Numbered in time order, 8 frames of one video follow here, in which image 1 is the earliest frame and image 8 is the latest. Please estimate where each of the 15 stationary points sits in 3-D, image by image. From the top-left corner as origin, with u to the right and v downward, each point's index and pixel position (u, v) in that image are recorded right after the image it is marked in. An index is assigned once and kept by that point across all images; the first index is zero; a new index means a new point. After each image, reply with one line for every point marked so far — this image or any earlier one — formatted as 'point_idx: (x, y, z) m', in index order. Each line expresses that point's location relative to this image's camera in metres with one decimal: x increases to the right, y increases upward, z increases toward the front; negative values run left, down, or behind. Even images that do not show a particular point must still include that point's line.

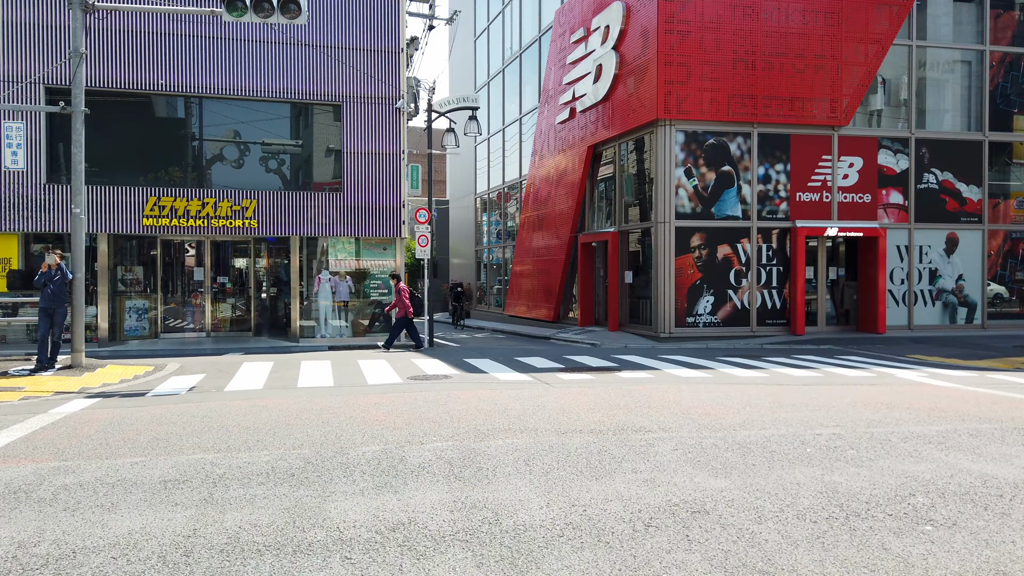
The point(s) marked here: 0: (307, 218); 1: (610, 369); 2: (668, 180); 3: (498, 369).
0: (-5.3, +1.8, +19.5) m
1: (+1.7, -1.4, +13.2) m
2: (+4.1, +2.8, +19.8) m
3: (-0.3, -1.4, +13.5) m
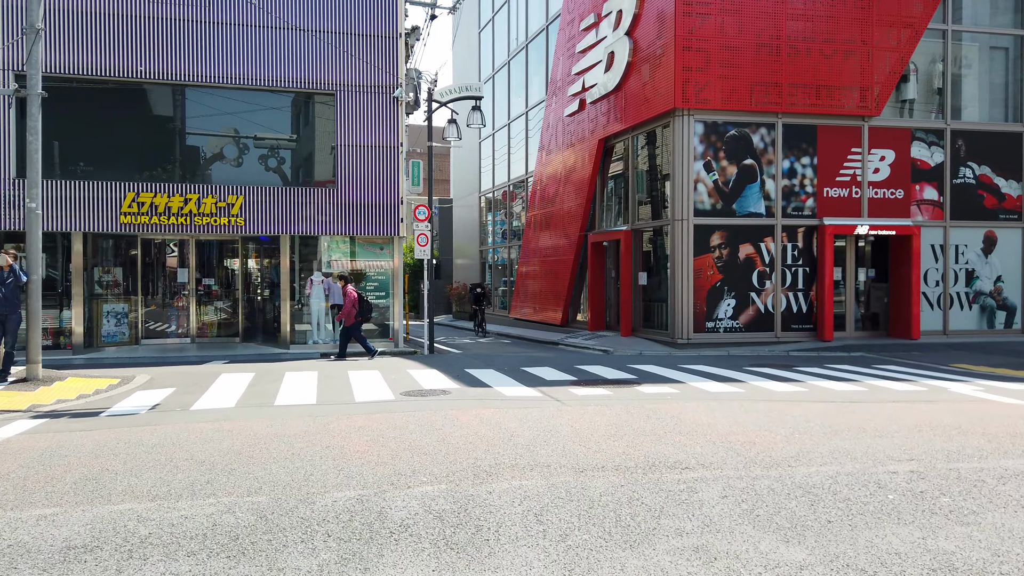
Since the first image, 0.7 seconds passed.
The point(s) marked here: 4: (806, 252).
0: (-5.1, +1.7, +18.2) m
1: (+1.8, -1.5, +11.8) m
2: (+4.2, +2.8, +18.4) m
3: (-0.2, -1.5, +12.1) m
4: (+7.4, +0.9, +19.0) m
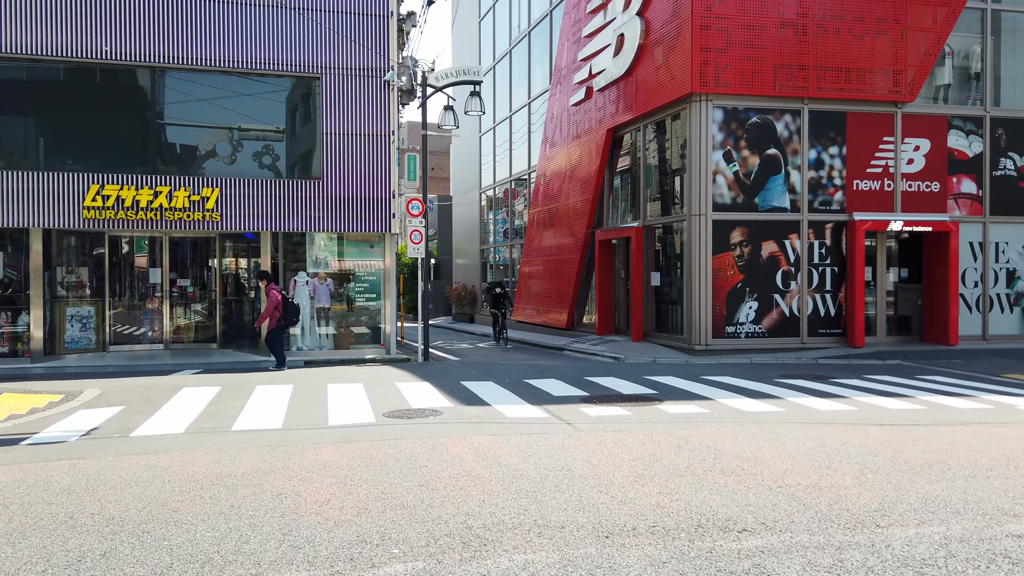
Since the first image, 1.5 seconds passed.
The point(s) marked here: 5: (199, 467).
0: (-5.1, +1.7, +16.7) m
1: (+1.8, -1.5, +10.3) m
2: (+4.3, +2.8, +16.9) m
3: (-0.1, -1.5, +10.5) m
4: (+7.4, +0.9, +17.5) m
5: (-2.7, -1.6, +6.6) m
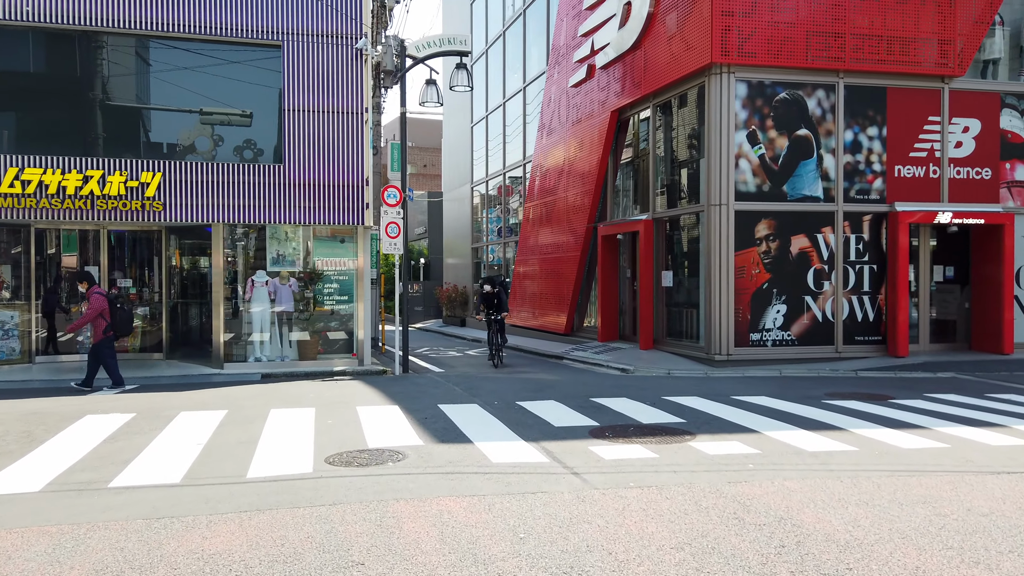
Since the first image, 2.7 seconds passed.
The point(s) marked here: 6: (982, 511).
0: (-5.2, +1.7, +14.4) m
1: (+1.7, -1.5, +8.0) m
2: (+4.1, +2.7, +14.6) m
3: (-0.3, -1.5, +8.3) m
4: (+7.3, +0.8, +15.2) m
5: (-2.8, -1.6, +4.3) m
6: (+3.3, -1.6, +5.3) m
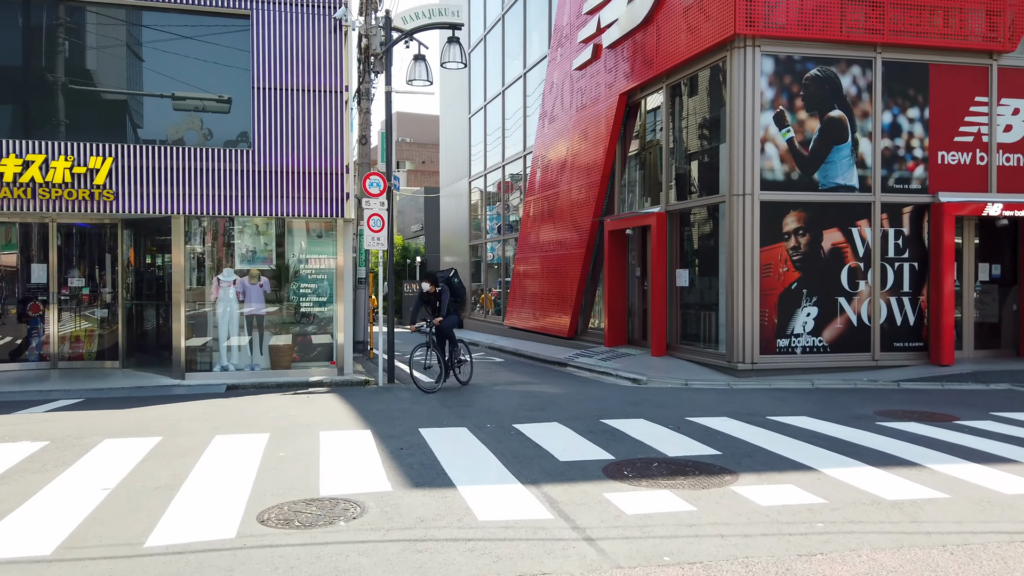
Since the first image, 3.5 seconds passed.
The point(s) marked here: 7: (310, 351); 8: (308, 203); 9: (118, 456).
0: (-5.3, +1.7, +12.8) m
1: (+1.7, -1.5, +6.4) m
2: (+4.1, +2.7, +13.0) m
3: (-0.3, -1.5, +6.7) m
4: (+7.2, +0.8, +13.6) m
5: (-2.9, -1.6, +2.7) m
6: (+3.2, -1.6, +3.7) m
7: (-3.6, -1.1, +13.4) m
8: (-3.6, +1.5, +13.2) m
9: (-3.6, -1.5, +6.9) m
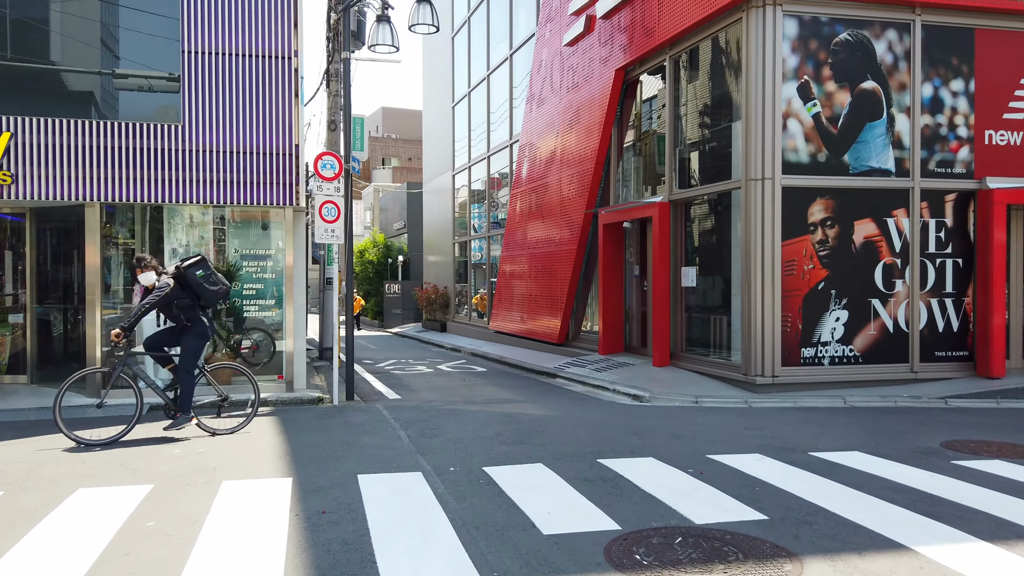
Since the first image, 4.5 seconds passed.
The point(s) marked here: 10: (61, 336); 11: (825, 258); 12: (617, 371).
0: (-5.6, +1.7, +10.7) m
1: (+1.5, -1.5, +4.5) m
2: (+3.8, +2.7, +11.1) m
3: (-0.5, -1.5, +4.7) m
4: (+6.9, +0.8, +11.7) m
5: (-3.1, -1.6, +0.7) m
6: (+3.0, -1.6, +1.8) m
7: (-3.9, -1.1, +11.4) m
8: (-3.9, +1.5, +11.2) m
9: (-3.8, -1.5, +4.9) m
10: (-6.6, -0.7, +11.2) m
11: (+4.7, +0.4, +11.3) m
12: (+1.9, -1.5, +13.4) m
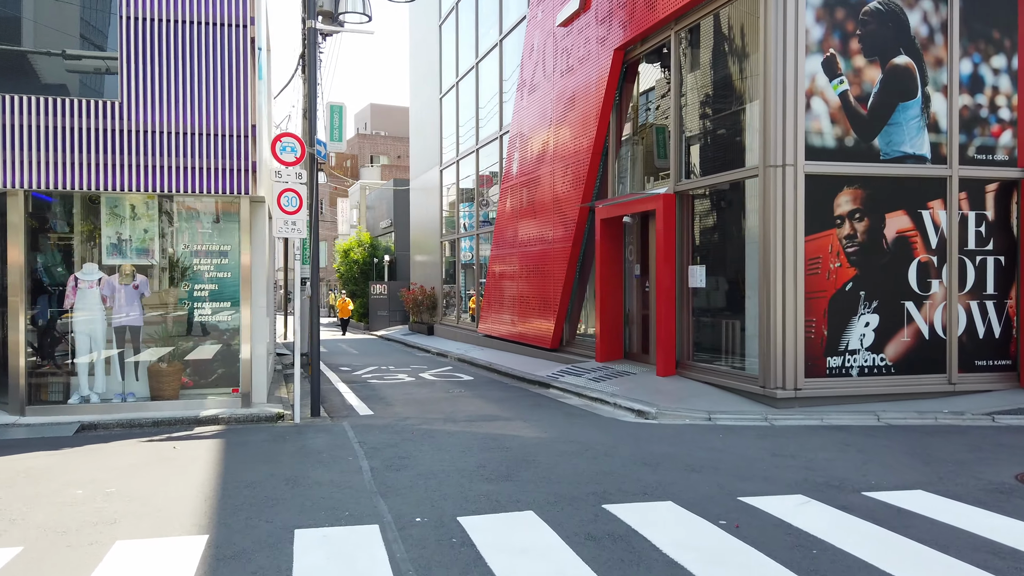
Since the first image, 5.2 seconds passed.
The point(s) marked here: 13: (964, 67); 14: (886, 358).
0: (-5.7, +1.7, +9.3) m
1: (+1.4, -1.5, +3.1) m
2: (+3.6, +2.7, +9.8) m
3: (-0.6, -1.5, +3.3) m
4: (+6.8, +0.8, +10.5) m
5: (-3.1, -1.6, -0.7) m
6: (+3.0, -1.6, +0.5) m
7: (-4.1, -1.2, +10.0) m
8: (-4.0, +1.5, +9.9) m
9: (-3.9, -1.5, +3.5) m
10: (-6.8, -0.7, +9.8) m
11: (+4.5, +0.4, +10.0) m
12: (+1.7, -1.5, +12.1) m
13: (+6.2, +3.0, +10.4) m
14: (+5.0, -0.9, +10.1) m
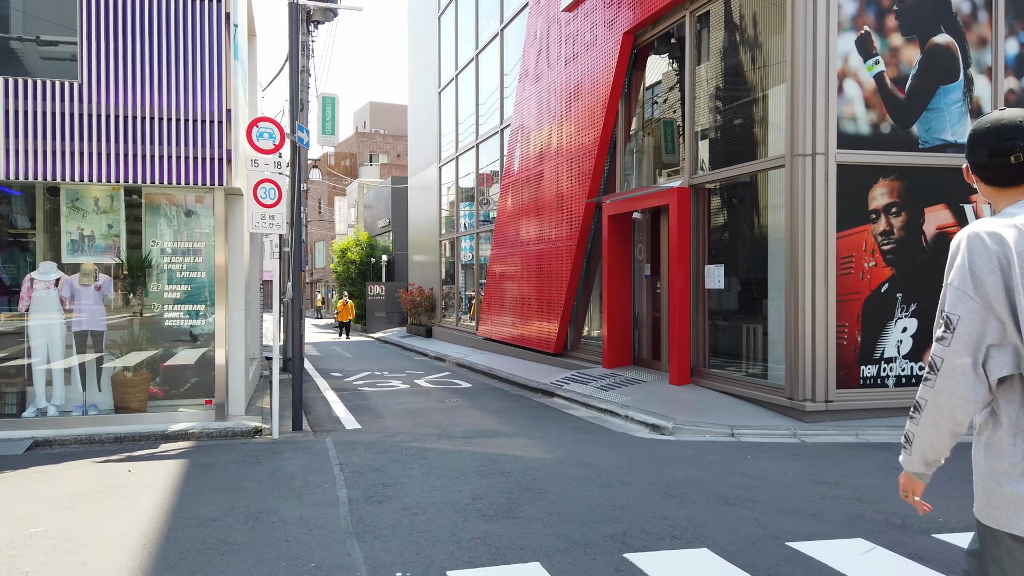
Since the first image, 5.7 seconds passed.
0: (-5.7, +1.6, +8.4) m
1: (+1.4, -1.5, +2.2) m
2: (+3.6, +2.7, +8.9) m
3: (-0.6, -1.6, +2.4) m
4: (+6.8, +0.8, +9.5) m
5: (-3.1, -1.6, -1.6) m
6: (+3.0, -1.6, -0.4) m
7: (-4.1, -1.2, +9.1) m
8: (-4.0, +1.5, +8.9) m
9: (-3.9, -1.6, +2.6) m
10: (-6.8, -0.7, +8.9) m
11: (+4.5, +0.4, +9.1) m
12: (+1.7, -1.5, +11.2) m
13: (+6.2, +3.0, +9.4) m
14: (+5.0, -0.9, +9.2) m
